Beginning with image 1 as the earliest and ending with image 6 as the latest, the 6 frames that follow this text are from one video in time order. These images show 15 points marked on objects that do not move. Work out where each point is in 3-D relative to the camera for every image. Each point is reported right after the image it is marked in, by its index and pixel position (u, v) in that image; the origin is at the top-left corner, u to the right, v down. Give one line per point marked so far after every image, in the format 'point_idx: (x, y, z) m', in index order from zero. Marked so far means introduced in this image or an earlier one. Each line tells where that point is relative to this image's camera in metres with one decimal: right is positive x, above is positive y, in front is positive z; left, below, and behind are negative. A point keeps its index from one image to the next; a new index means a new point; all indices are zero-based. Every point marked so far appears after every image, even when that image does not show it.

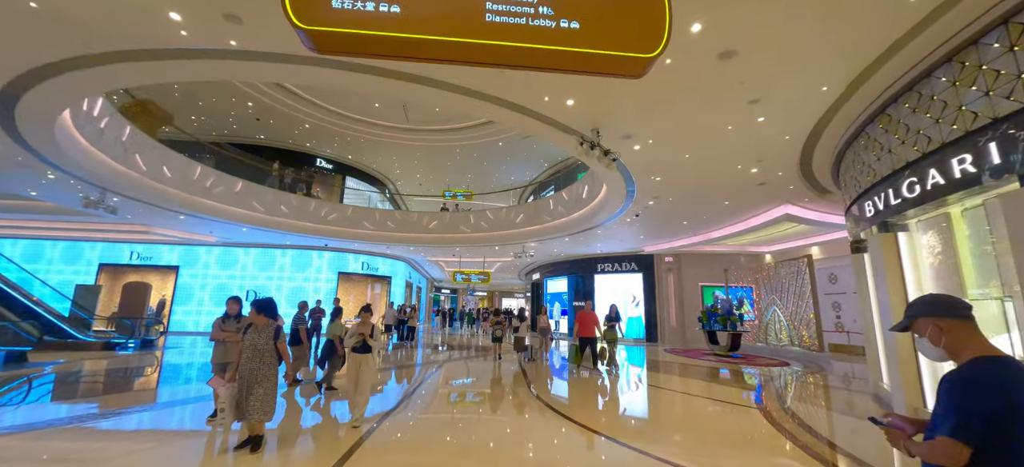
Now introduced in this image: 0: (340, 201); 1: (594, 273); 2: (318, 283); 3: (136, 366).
0: (-5.6, +1.1, +12.7) m
1: (+3.3, -1.6, +15.5) m
2: (-7.3, -1.9, +14.4) m
3: (-8.1, -2.9, +8.6) m
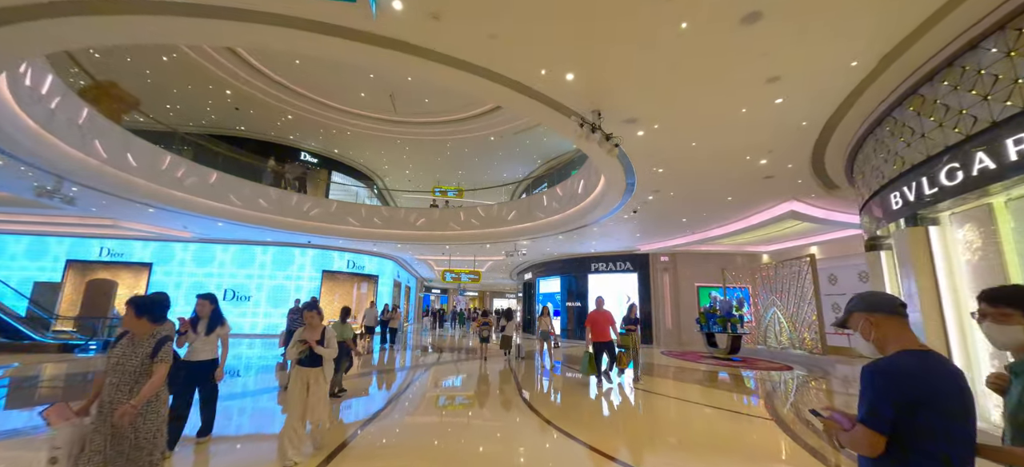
0: (-5.8, +1.2, +12.1) m
1: (+3.0, -1.5, +15.1) m
2: (-7.6, -1.8, +13.8) m
3: (-8.3, -2.8, +8.0) m
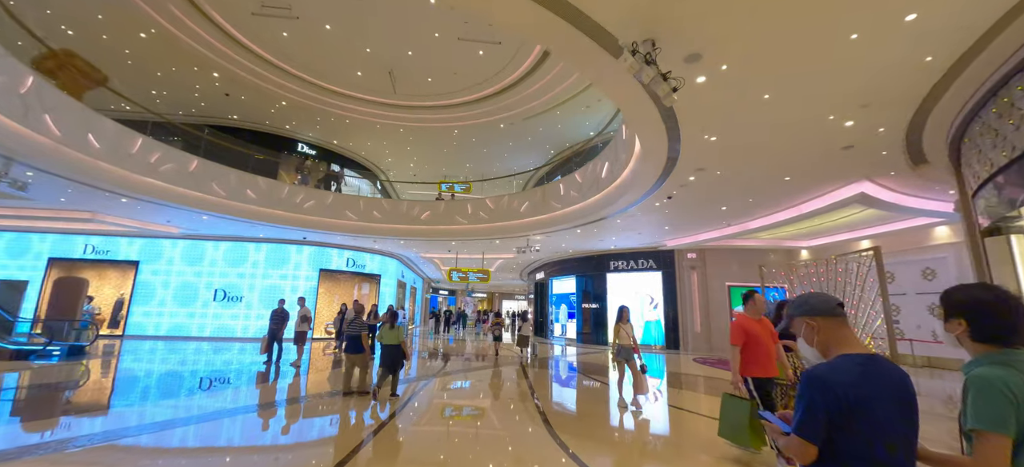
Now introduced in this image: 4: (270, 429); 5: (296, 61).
0: (-5.5, +1.4, +11.1) m
1: (+3.4, -1.4, +13.9) m
2: (-7.2, -1.6, +12.8) m
3: (-8.0, -2.6, +7.0) m
4: (-2.9, -2.3, +4.7) m
5: (-5.5, +4.4, +9.8) m
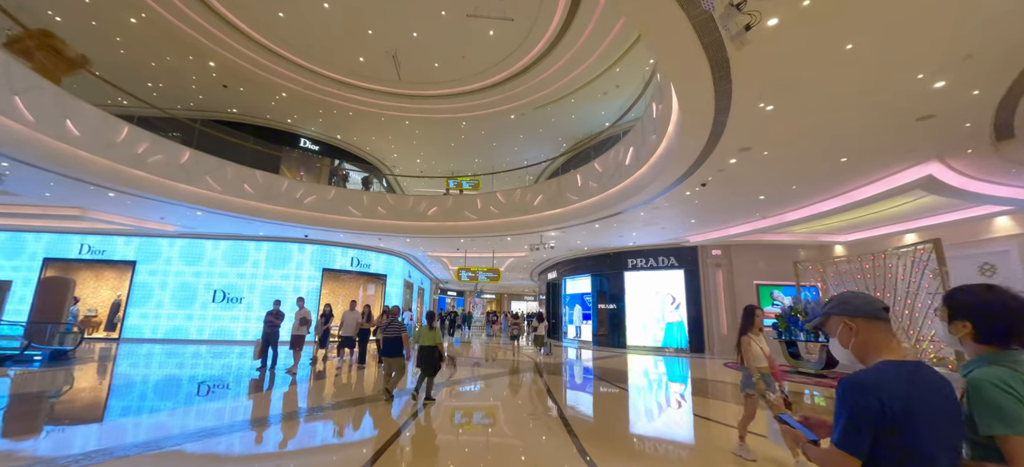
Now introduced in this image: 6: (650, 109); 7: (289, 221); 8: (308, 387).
0: (-5.1, +1.4, +10.5) m
1: (+3.8, -1.2, +13.1) m
2: (-6.9, -1.6, +12.3) m
3: (-7.8, -2.5, +6.5) m
4: (-2.7, -2.2, +4.0) m
5: (-5.2, +4.5, +9.2) m
6: (+2.2, +1.9, +5.9) m
7: (-5.9, +0.3, +10.0) m
8: (-3.5, -2.6, +6.5) m
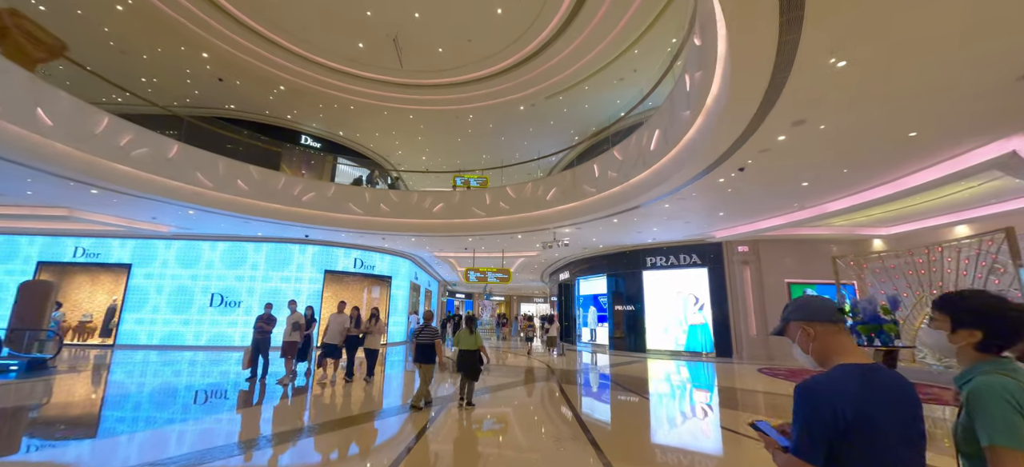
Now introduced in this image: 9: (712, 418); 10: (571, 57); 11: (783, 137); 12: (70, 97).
0: (-4.9, +1.5, +9.9) m
1: (+4.2, -1.1, +12.3) m
2: (-6.5, -1.6, +11.7) m
3: (-7.5, -2.5, +5.9) m
4: (-2.5, -2.1, +3.4) m
5: (-5.0, +4.5, +8.6) m
6: (+2.3, +2.1, +5.2) m
7: (-5.6, +0.3, +9.4) m
8: (-3.2, -2.6, +5.9) m
9: (+2.7, -2.5, +5.2) m
10: (+1.3, +4.0, +8.7) m
11: (+3.4, +1.2, +4.8) m
12: (-7.4, +2.3, +6.4) m
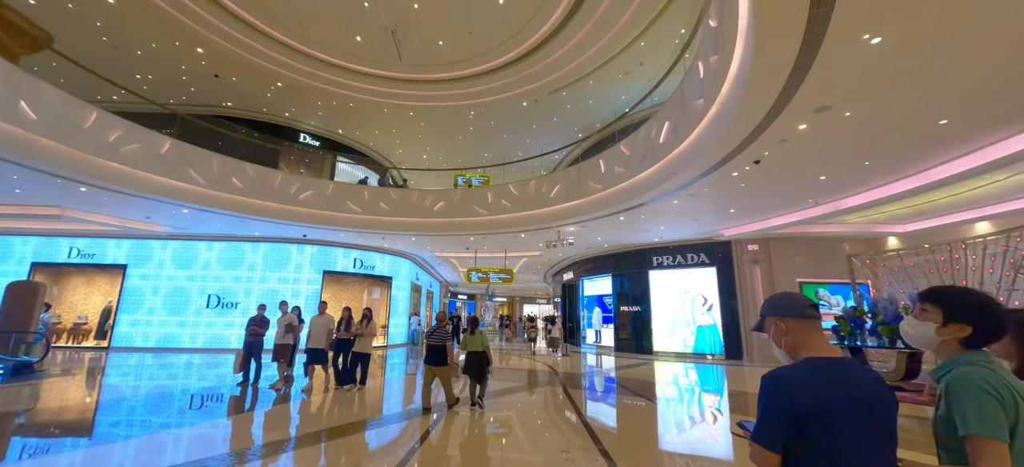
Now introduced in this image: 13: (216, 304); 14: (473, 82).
0: (-4.8, +1.5, +9.7) m
1: (+4.3, -1.1, +12.0) m
2: (-6.4, -1.6, +11.5) m
3: (-7.5, -2.5, +5.7) m
4: (-2.4, -2.1, +3.1) m
5: (-4.9, +4.5, +8.4) m
6: (+2.4, +2.1, +4.9) m
7: (-5.5, +0.4, +9.2) m
8: (-3.2, -2.5, +5.6) m
9: (+2.8, -2.4, +4.9) m
10: (+1.4, +4.1, +8.4) m
11: (+3.4, +1.3, +4.5) m
12: (-7.4, +2.3, +6.2) m
13: (-8.6, -2.1, +11.2) m
14: (-1.0, +3.9, +9.9) m
